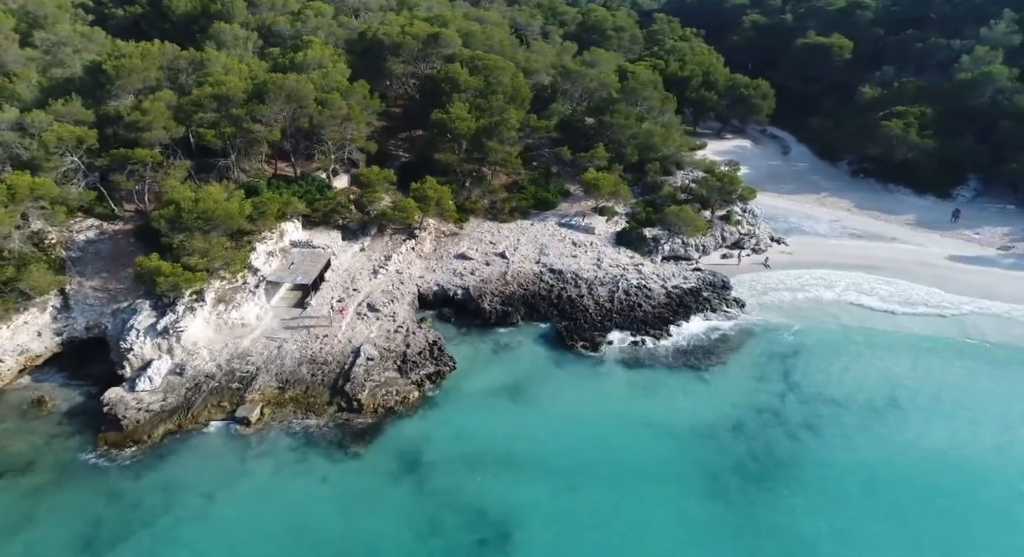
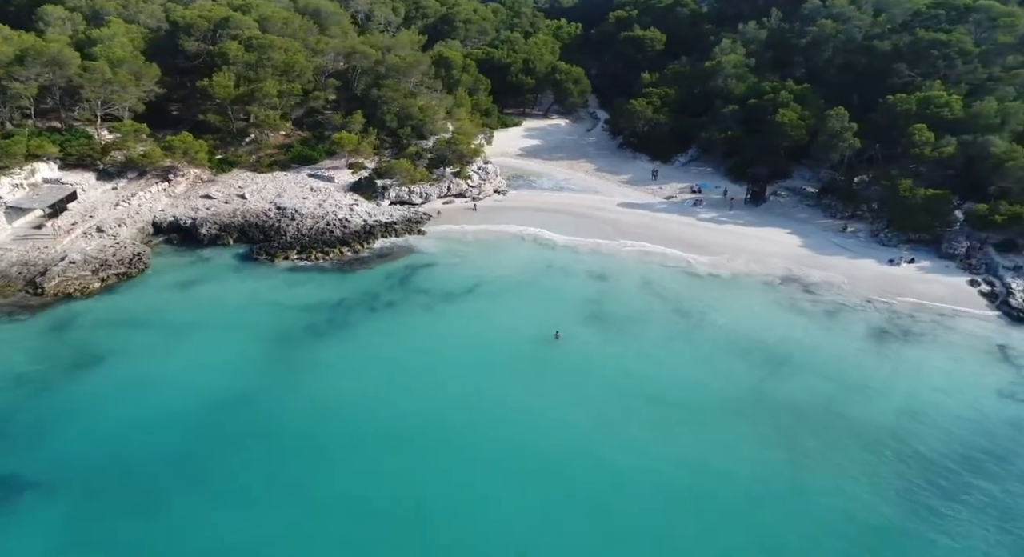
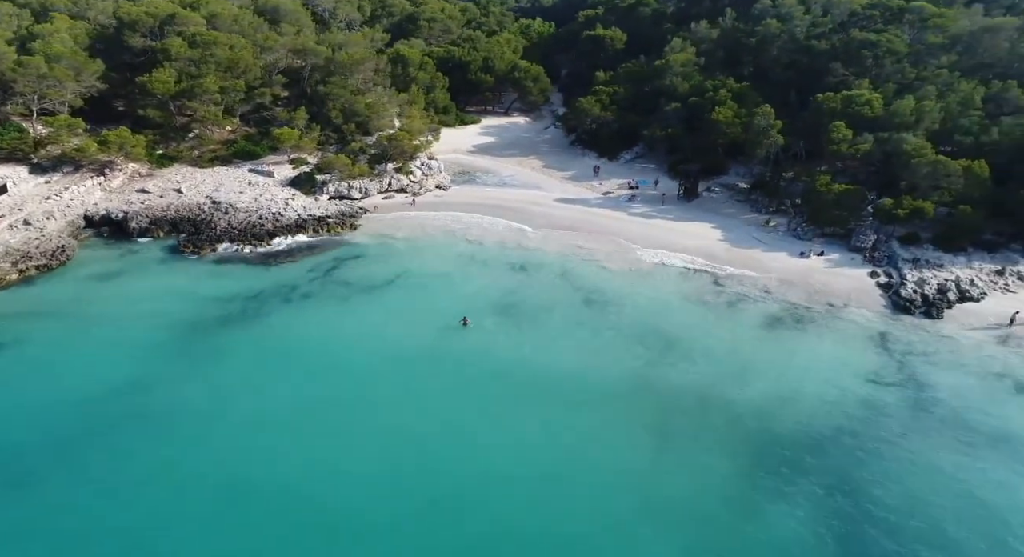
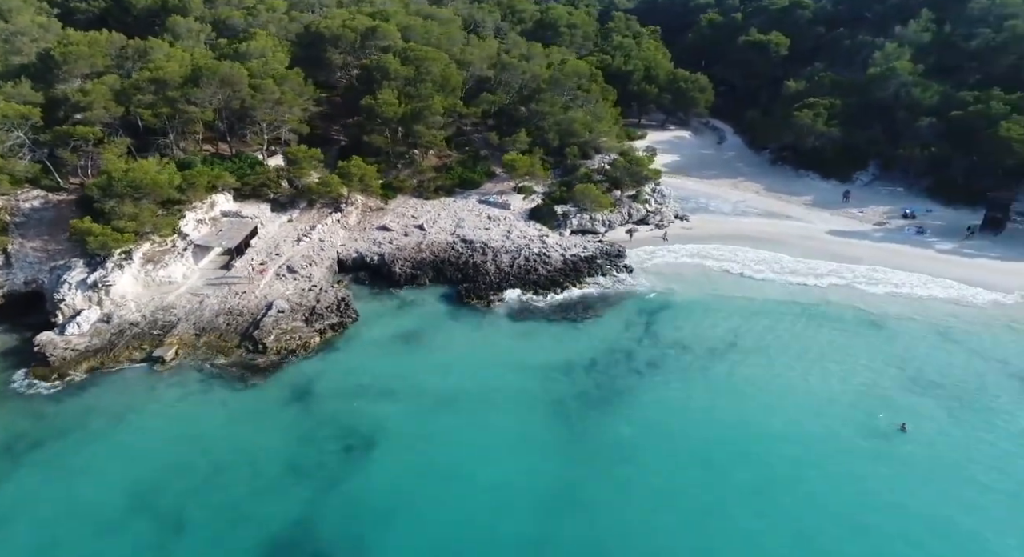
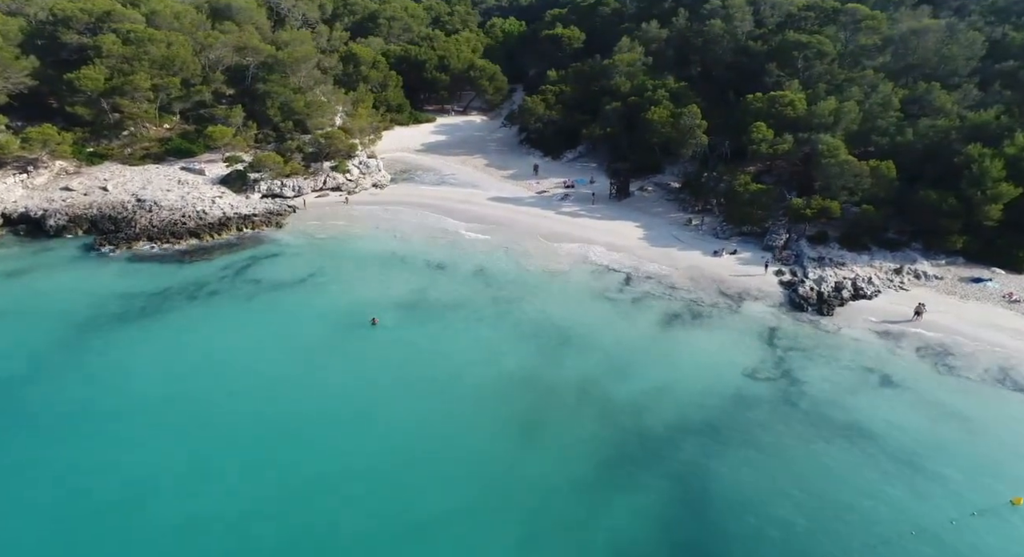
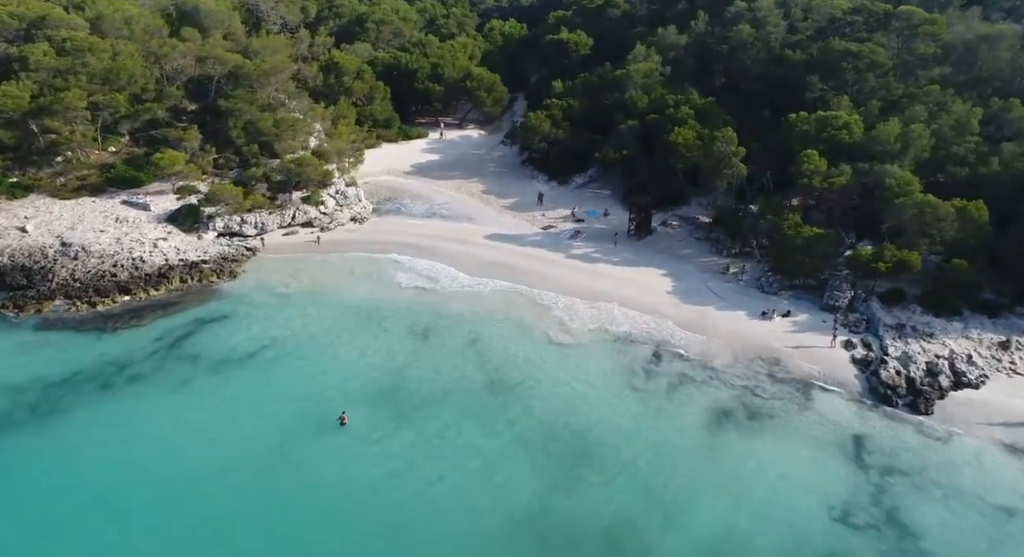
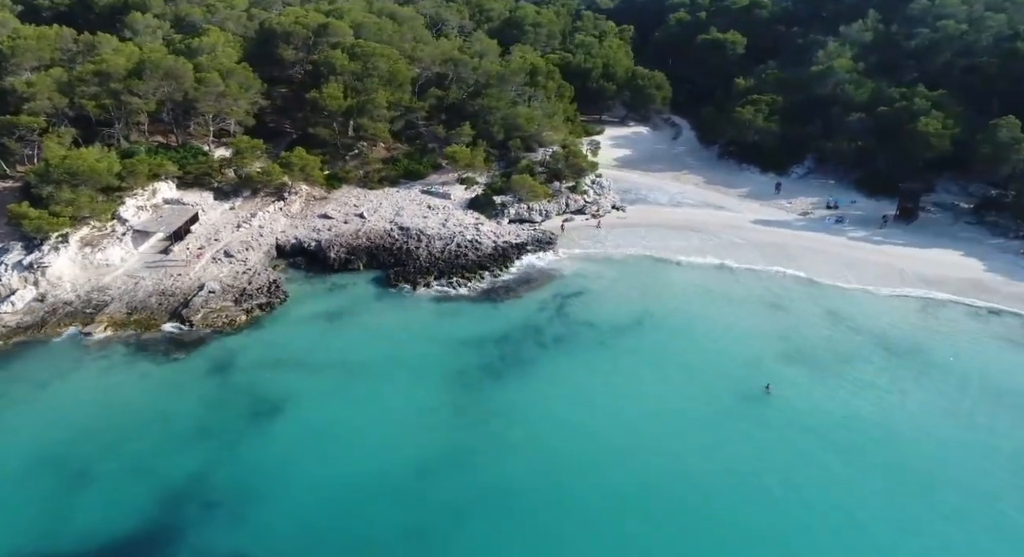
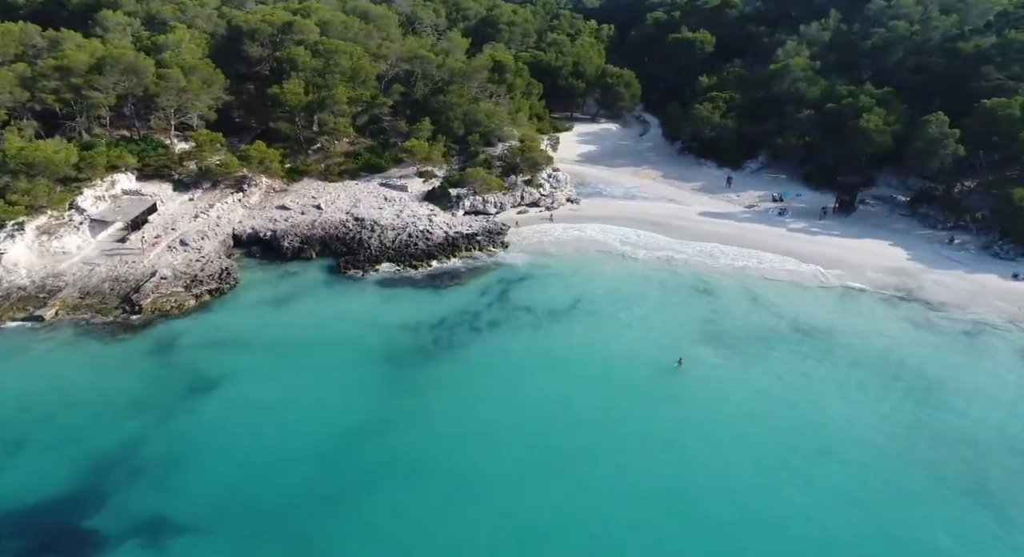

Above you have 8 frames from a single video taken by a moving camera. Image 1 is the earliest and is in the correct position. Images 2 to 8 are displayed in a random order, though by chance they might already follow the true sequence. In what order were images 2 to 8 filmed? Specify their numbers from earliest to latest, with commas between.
4, 7, 8, 2, 3, 5, 6
